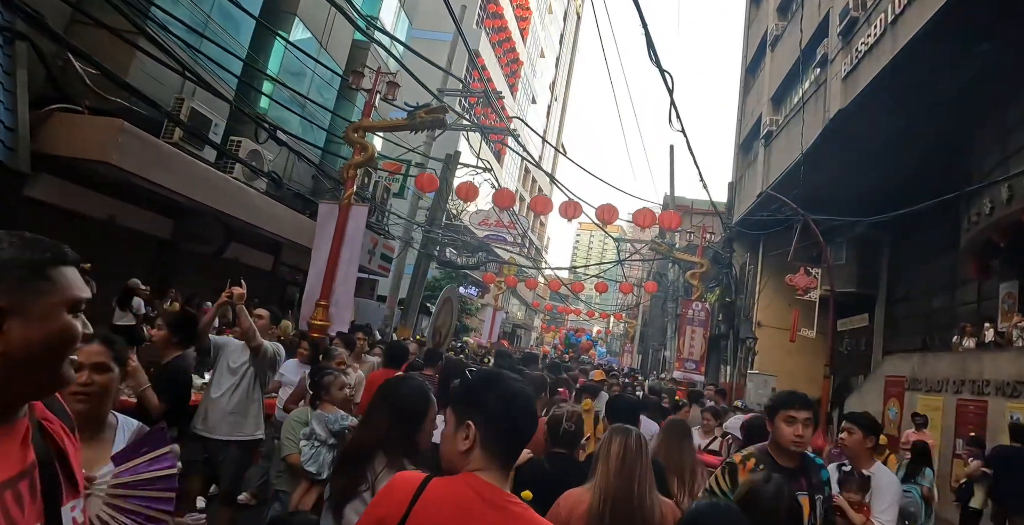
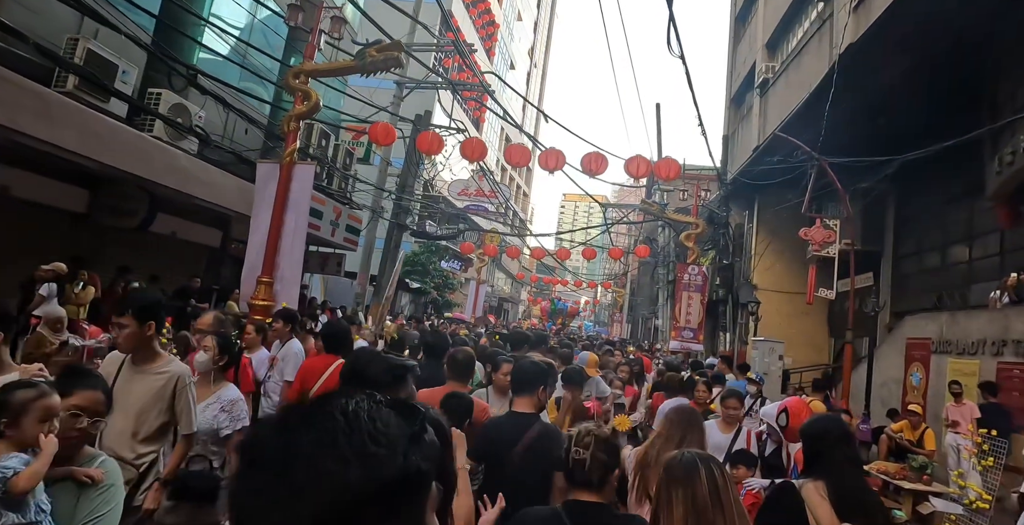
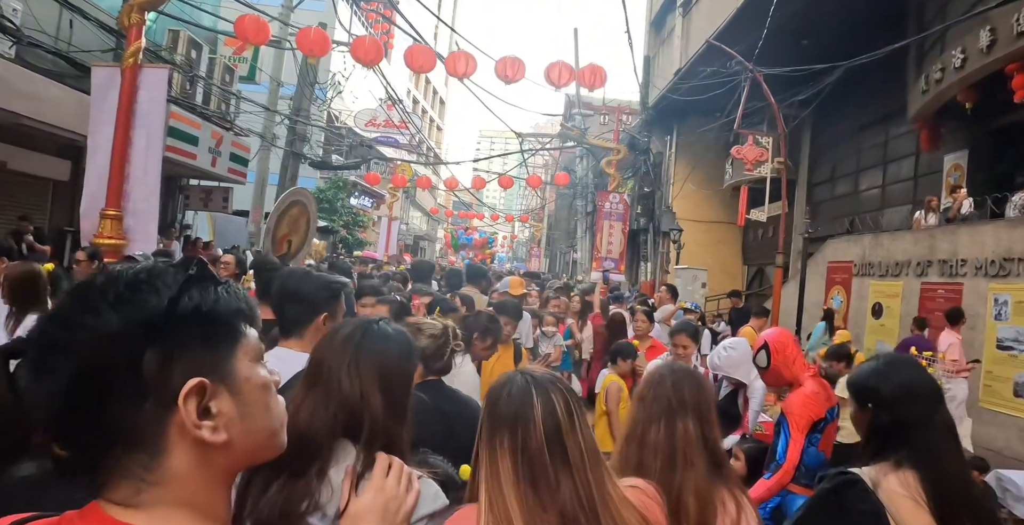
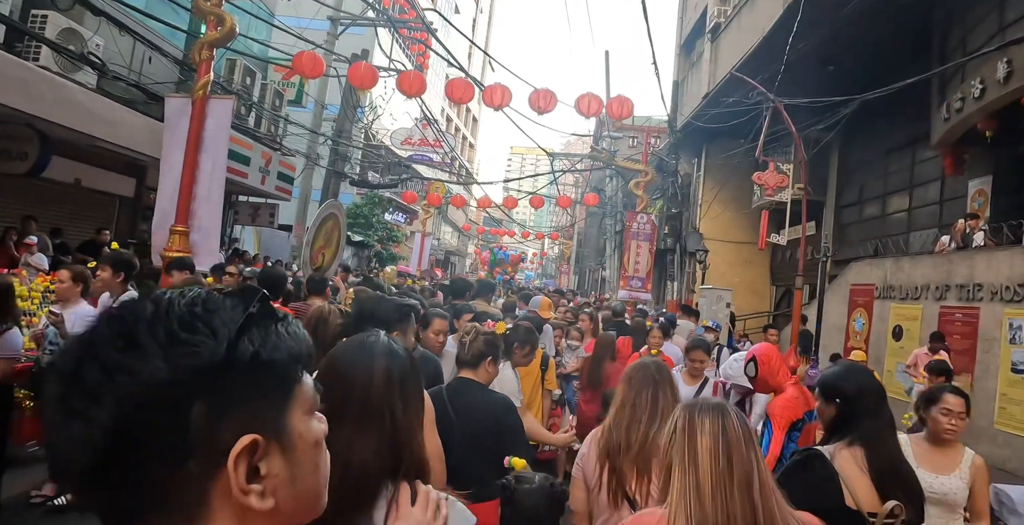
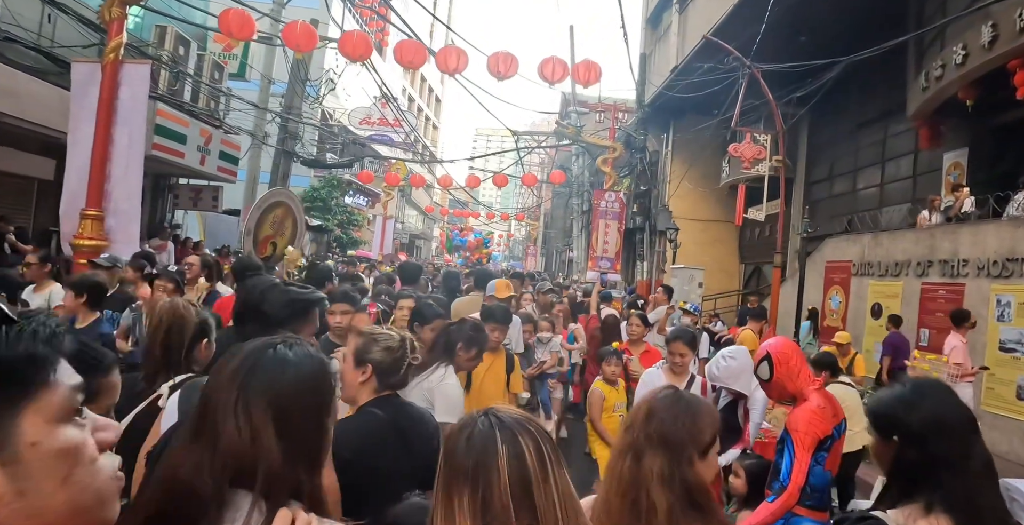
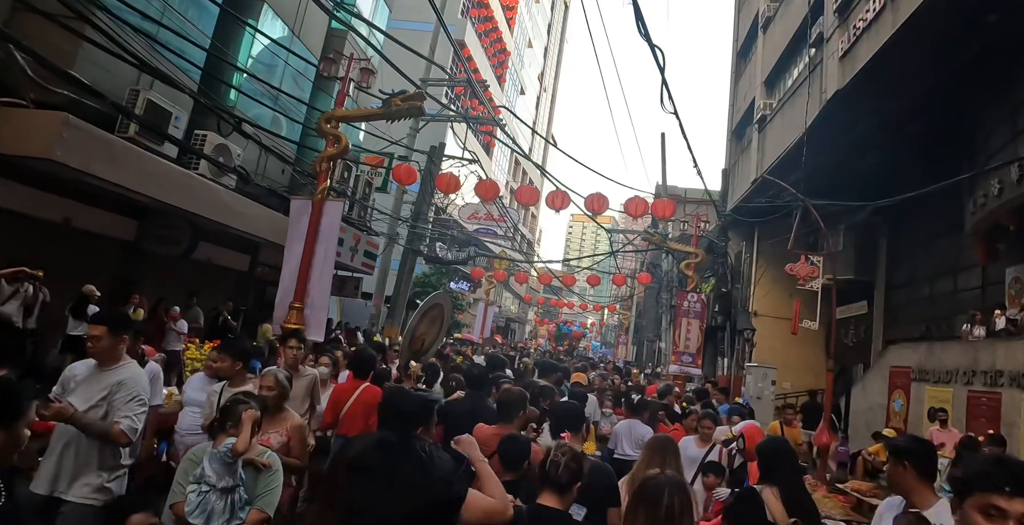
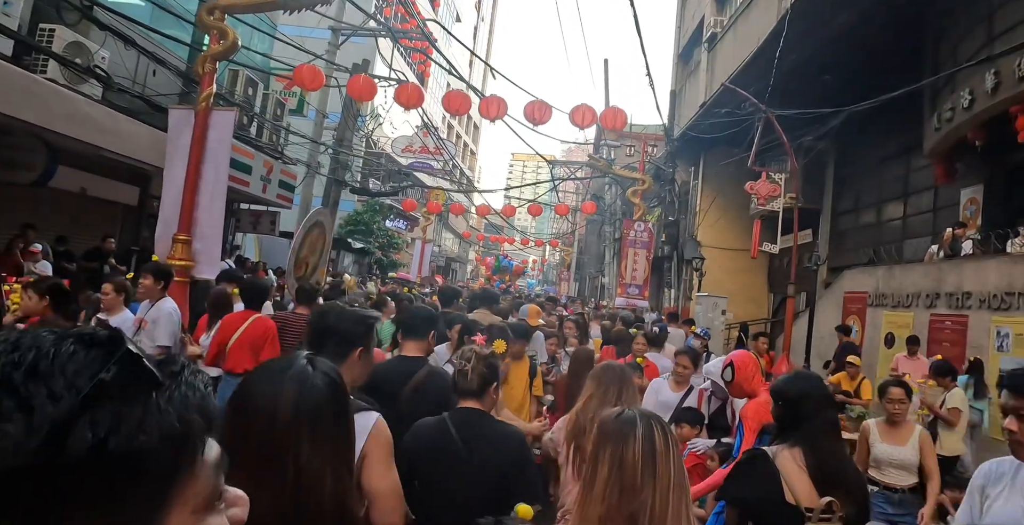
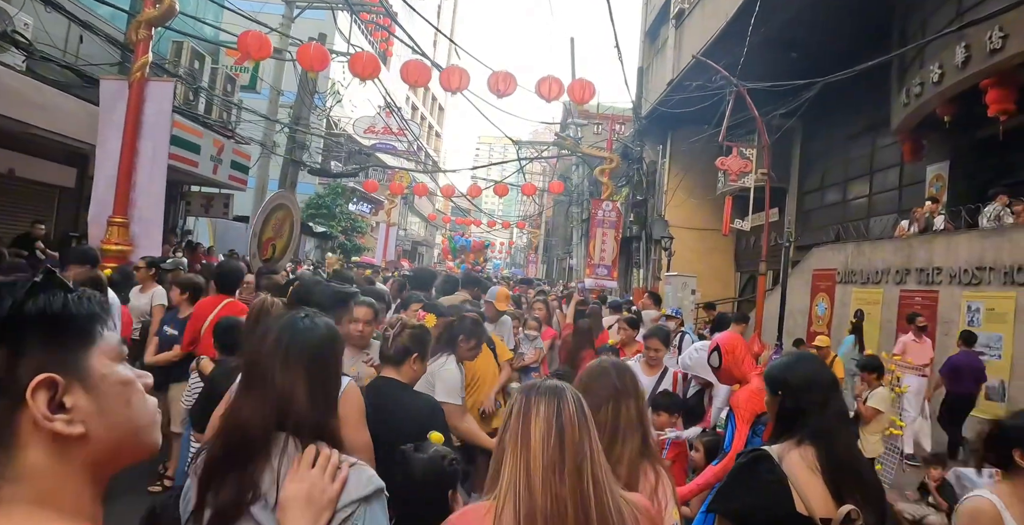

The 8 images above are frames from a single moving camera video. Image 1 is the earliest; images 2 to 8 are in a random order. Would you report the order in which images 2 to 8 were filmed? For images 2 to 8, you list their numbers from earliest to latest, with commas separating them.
6, 2, 7, 4, 8, 3, 5
